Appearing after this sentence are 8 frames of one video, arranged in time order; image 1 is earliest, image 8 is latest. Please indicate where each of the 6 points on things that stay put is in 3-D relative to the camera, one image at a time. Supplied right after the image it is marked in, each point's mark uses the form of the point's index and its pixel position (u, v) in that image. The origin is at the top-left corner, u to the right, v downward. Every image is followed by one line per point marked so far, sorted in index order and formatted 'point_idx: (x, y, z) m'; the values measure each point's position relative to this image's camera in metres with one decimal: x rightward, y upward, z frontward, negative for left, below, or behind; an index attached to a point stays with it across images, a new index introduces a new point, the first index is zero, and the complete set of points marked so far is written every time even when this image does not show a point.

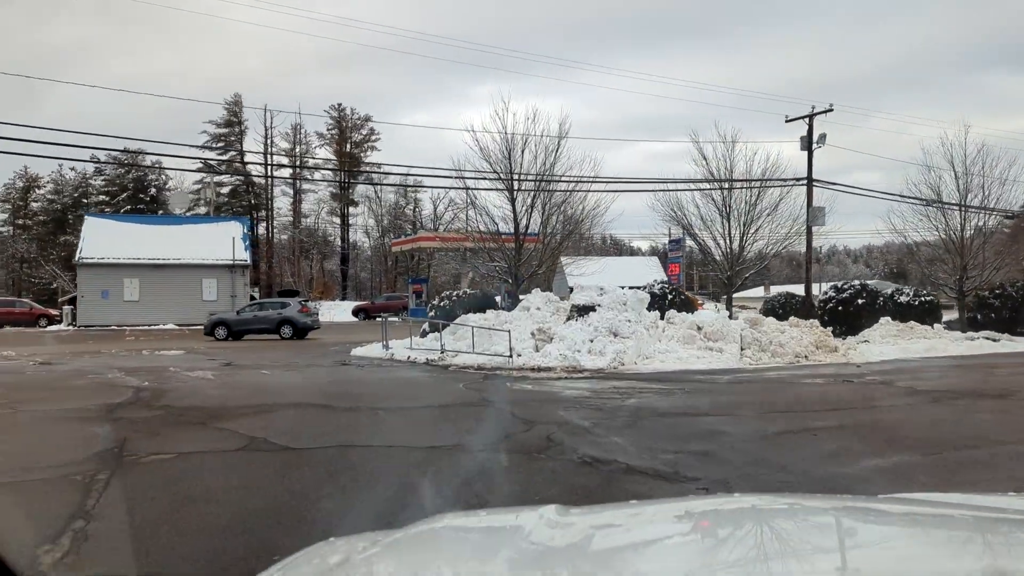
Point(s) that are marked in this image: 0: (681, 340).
0: (+3.8, -1.2, +18.5) m
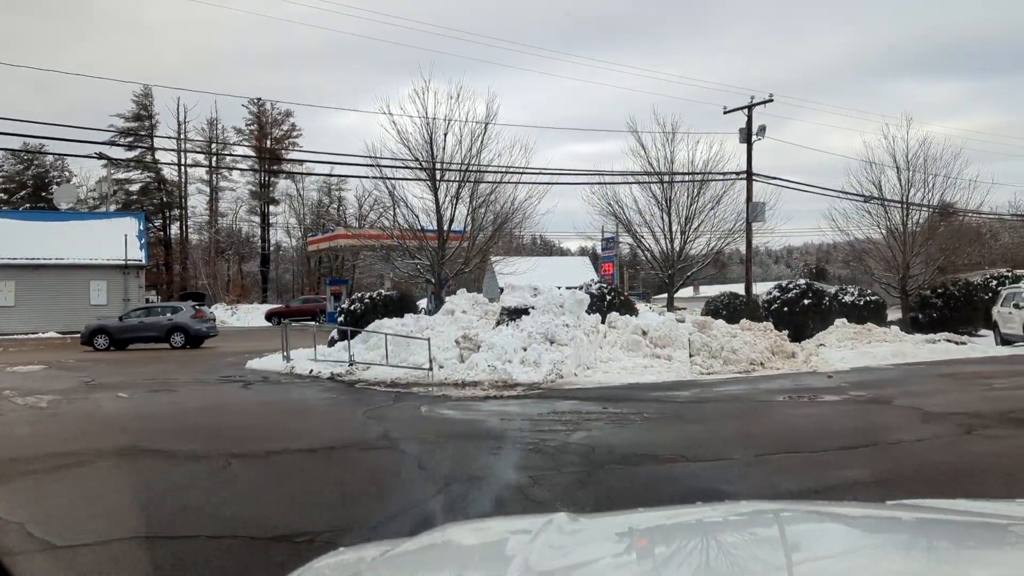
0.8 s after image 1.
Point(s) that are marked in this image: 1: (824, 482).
0: (+2.3, -1.2, +16.4) m
1: (+2.1, -1.4, +5.5) m
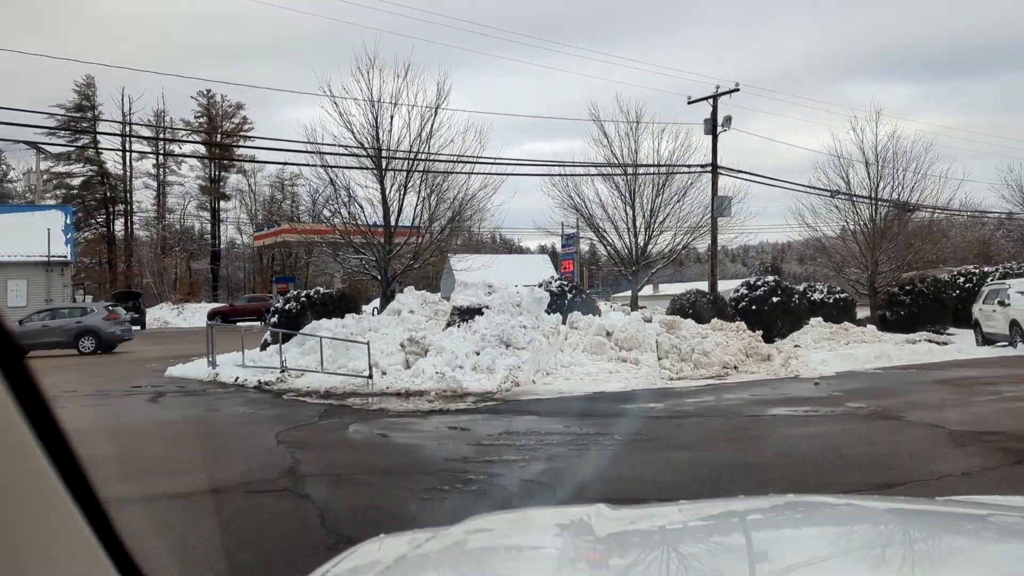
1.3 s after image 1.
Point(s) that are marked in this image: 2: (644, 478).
0: (+1.4, -1.2, +15.0) m
1: (+1.8, -1.3, +4.1) m
2: (+1.0, -1.4, +6.0) m
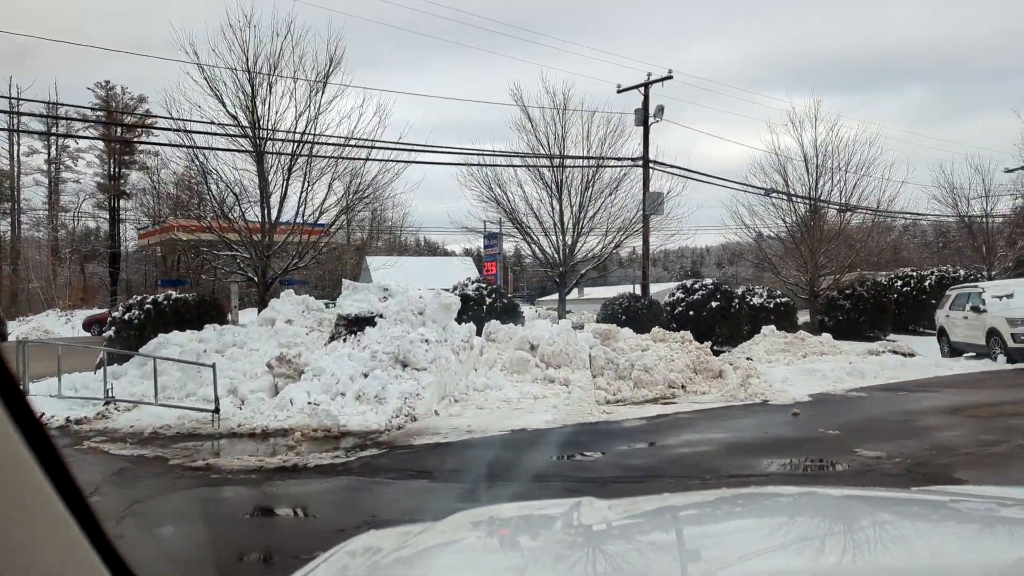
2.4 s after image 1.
0: (-0.1, -1.2, +12.2) m
1: (+1.3, -1.3, +1.4) m
2: (+0.3, -1.4, +3.2) m
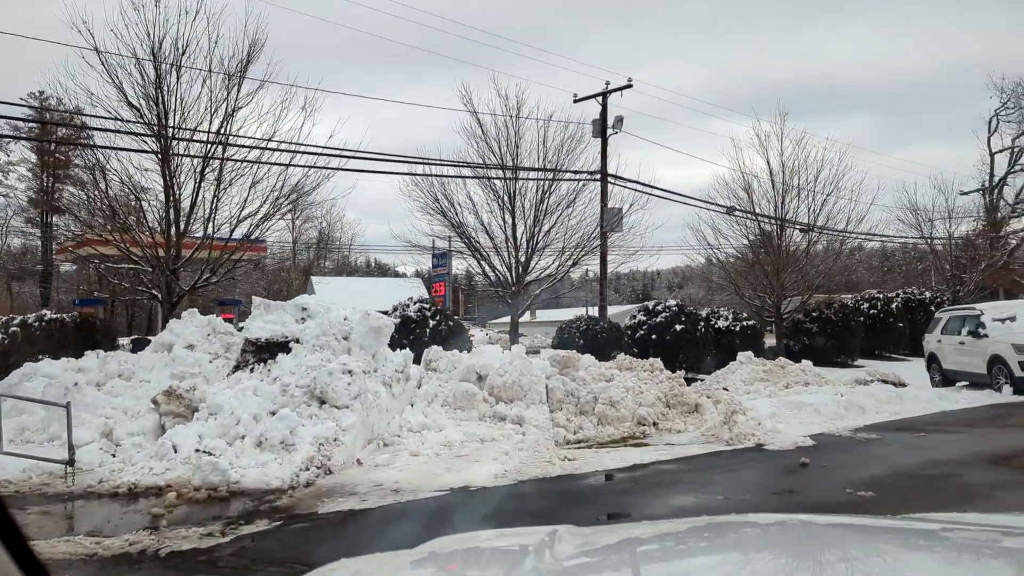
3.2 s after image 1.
0: (-0.8, -1.5, +10.3) m
1: (+1.2, -1.3, -0.4) m
2: (+0.1, -1.4, +1.3) m
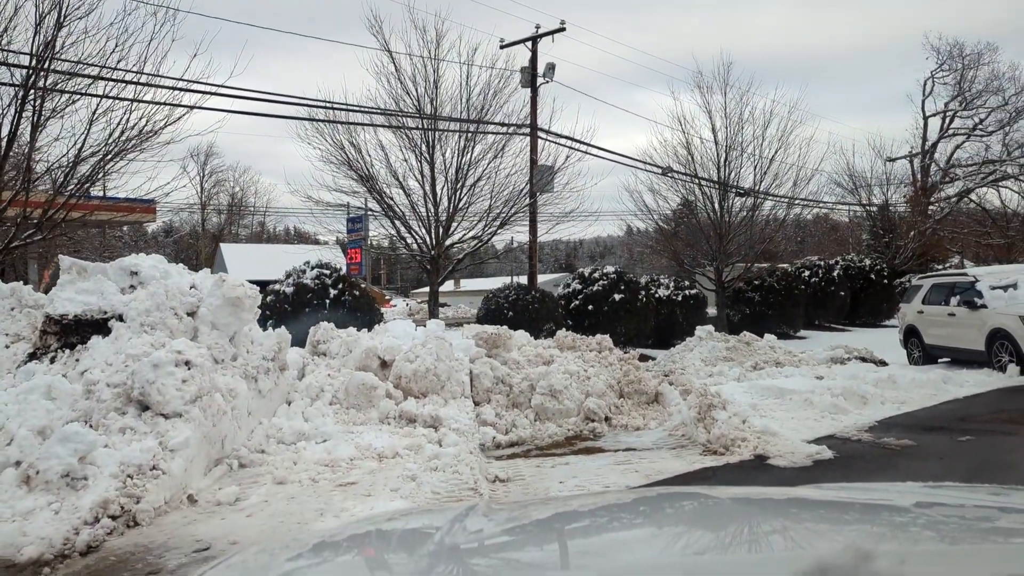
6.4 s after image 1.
0: (-1.7, -1.1, +7.8) m
1: (+1.3, -1.3, -2.7) m
2: (+0.1, -1.3, -1.1) m
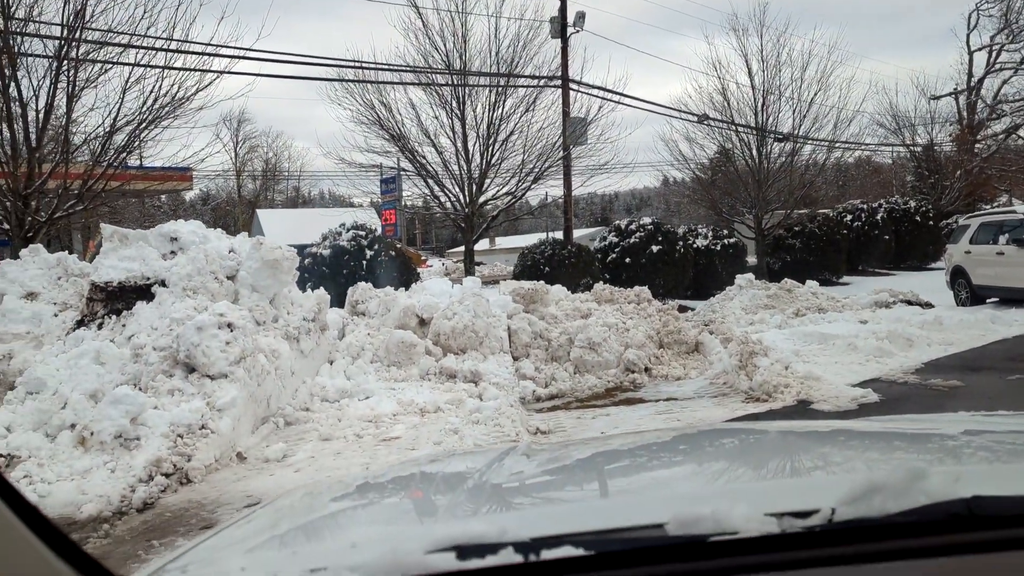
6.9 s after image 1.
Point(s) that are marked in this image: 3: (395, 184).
0: (-1.3, -0.7, +7.8) m
1: (+1.3, -1.4, -2.7) m
2: (+0.1, -1.4, -1.1) m
3: (-3.0, +2.6, +19.8) m
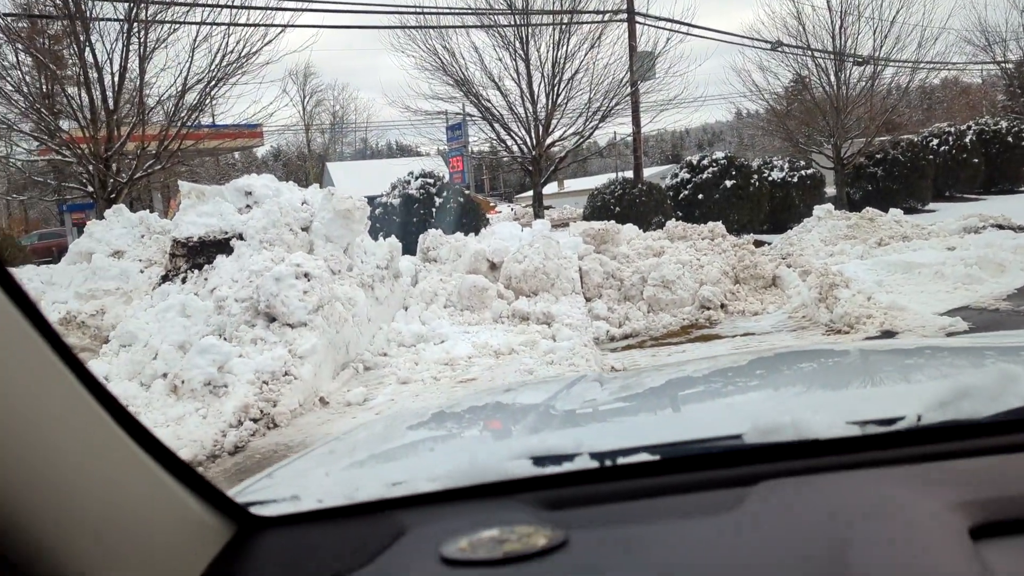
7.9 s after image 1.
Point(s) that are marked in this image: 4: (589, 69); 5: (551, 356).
0: (-0.6, -0.1, +7.9) m
1: (+1.1, -1.5, -2.8) m
2: (+0.1, -1.4, -1.0) m
3: (-1.4, +3.9, +19.7) m
4: (+1.7, +5.0, +18.4) m
5: (+0.3, -0.5, +6.4) m
